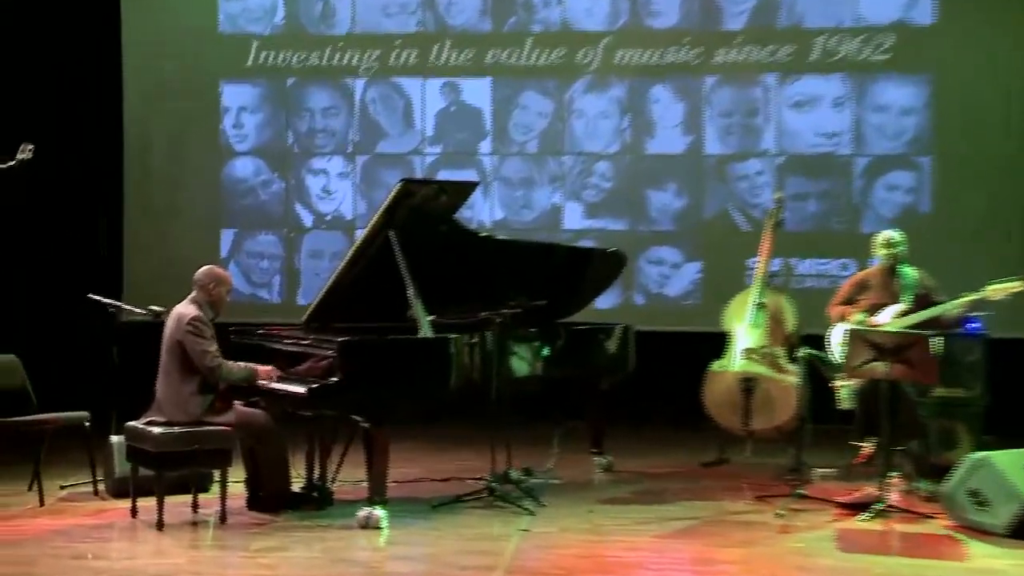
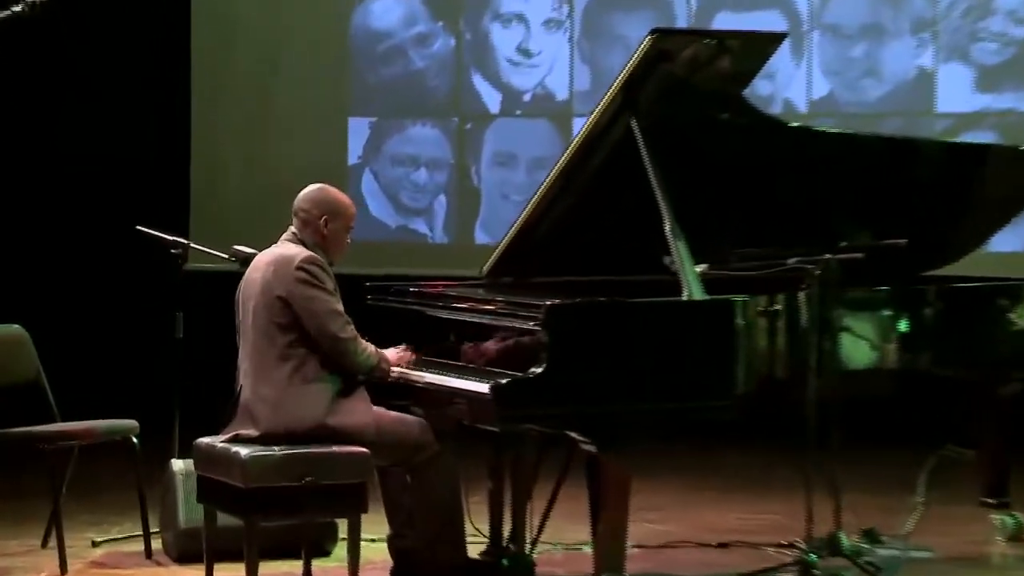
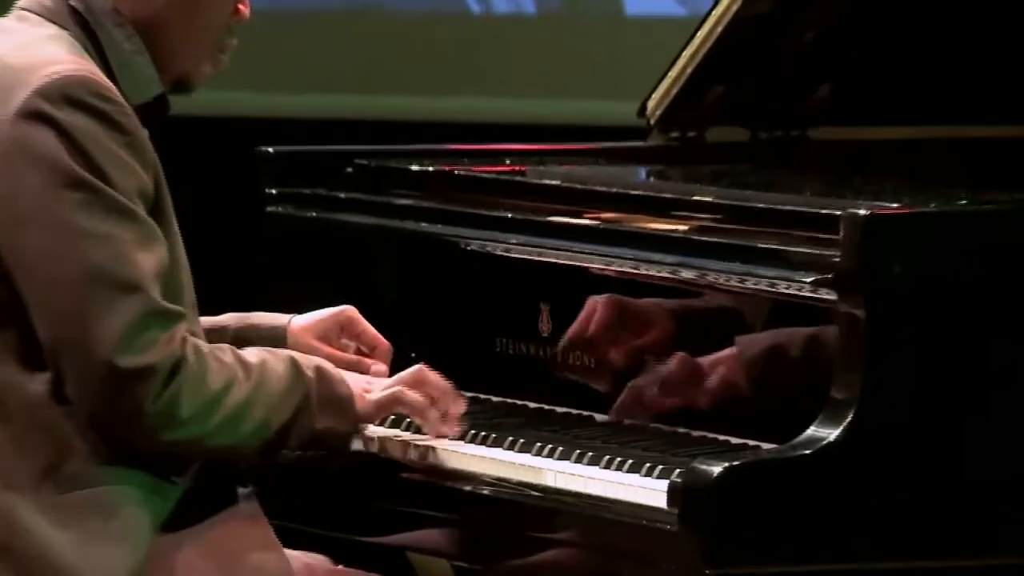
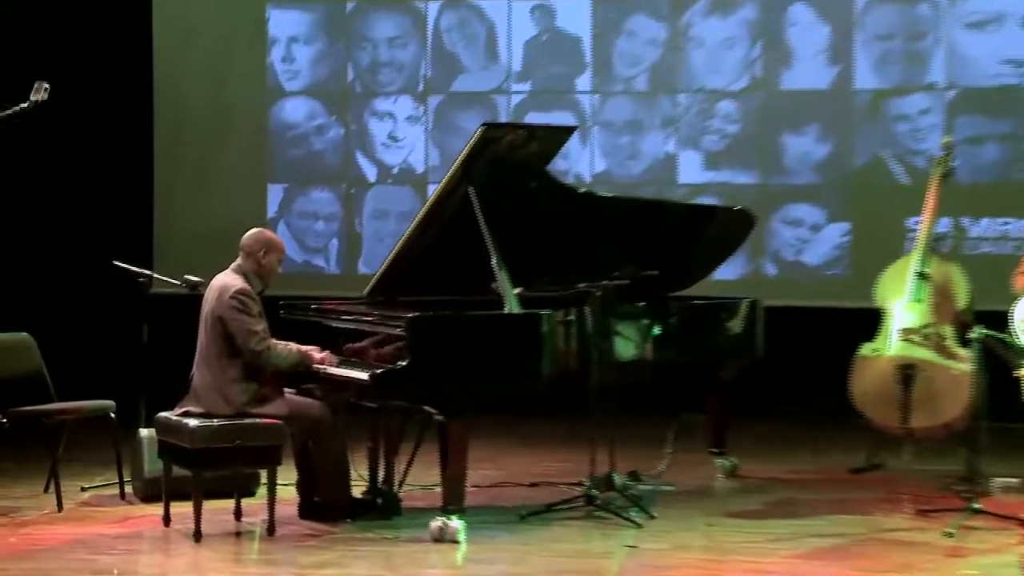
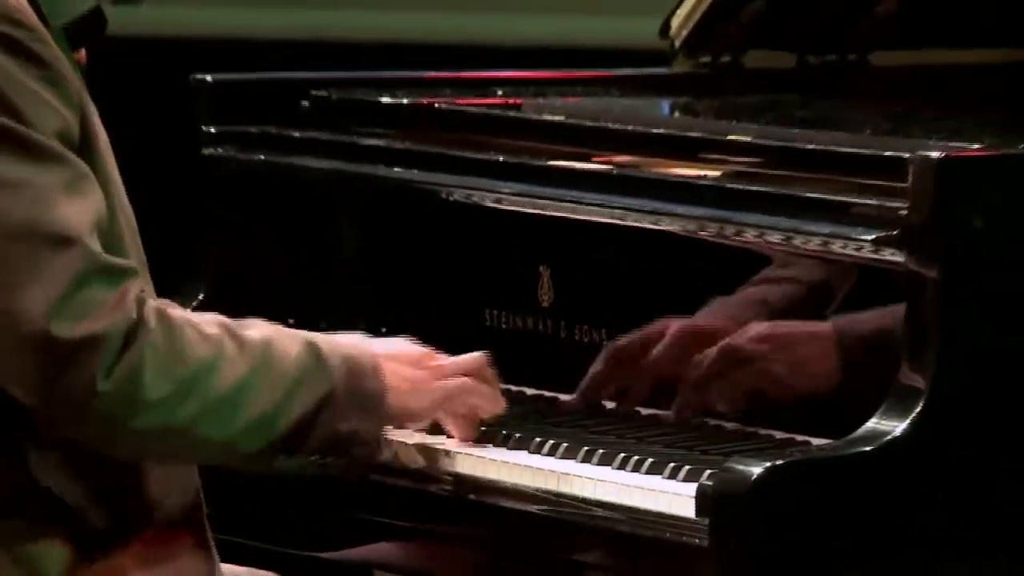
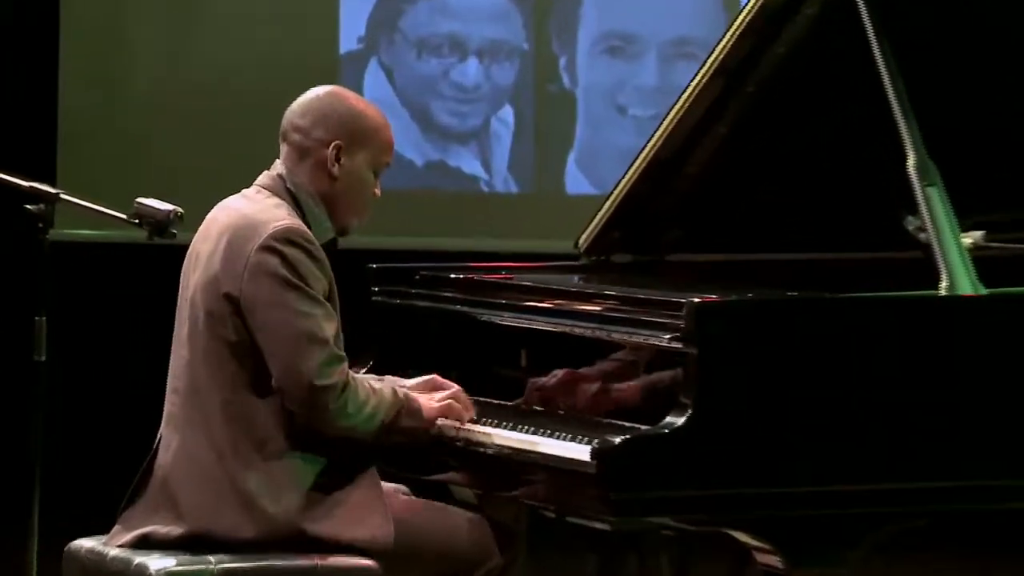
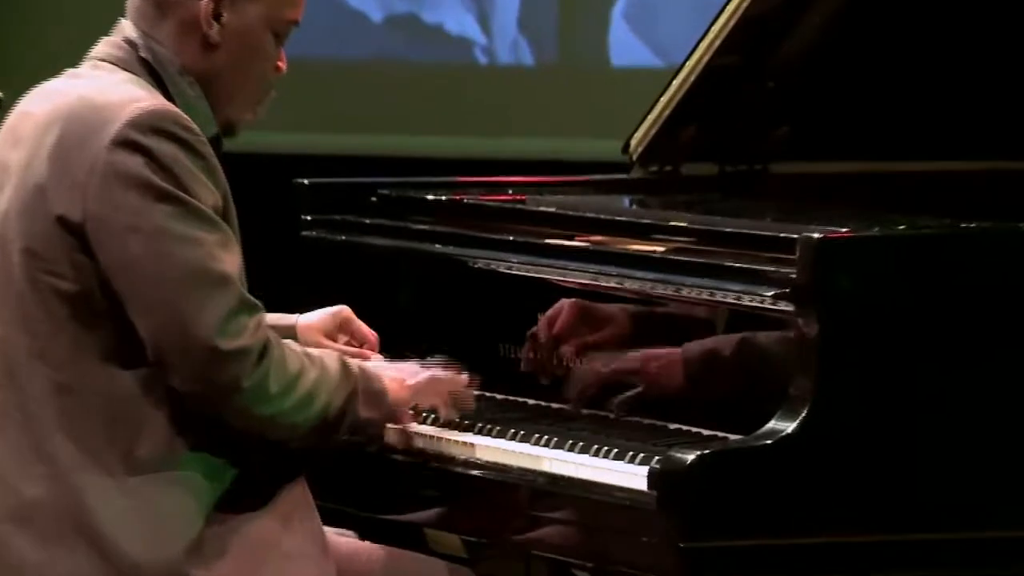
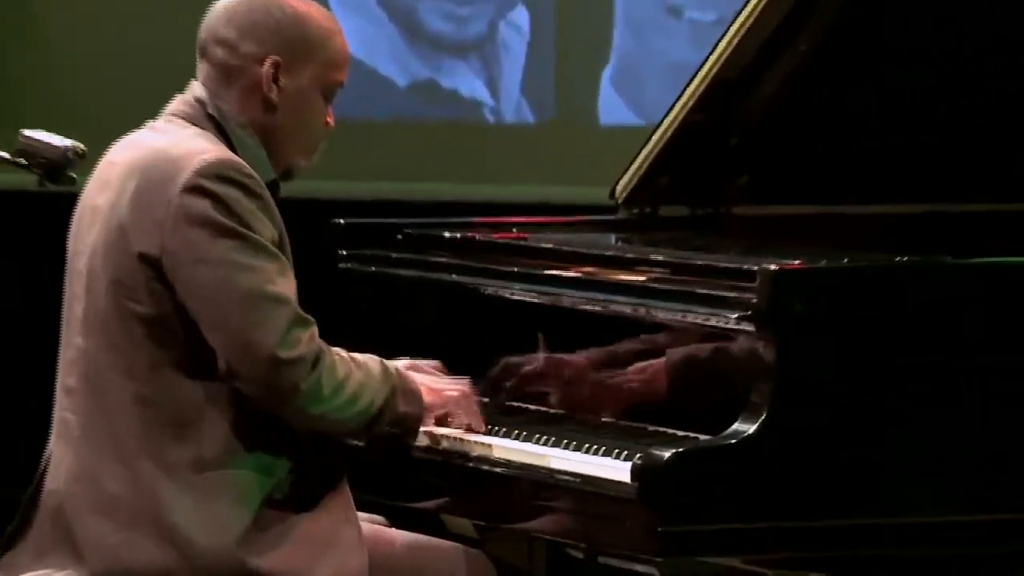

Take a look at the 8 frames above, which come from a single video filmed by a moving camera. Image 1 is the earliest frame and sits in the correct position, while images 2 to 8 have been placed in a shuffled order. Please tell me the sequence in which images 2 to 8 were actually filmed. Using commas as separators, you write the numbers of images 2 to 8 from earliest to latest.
4, 2, 6, 8, 7, 3, 5
